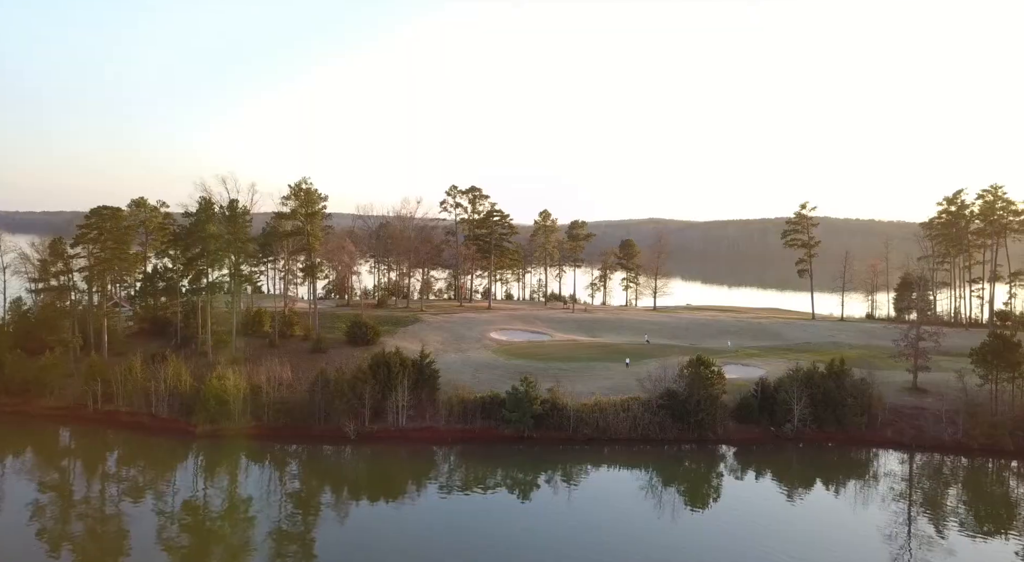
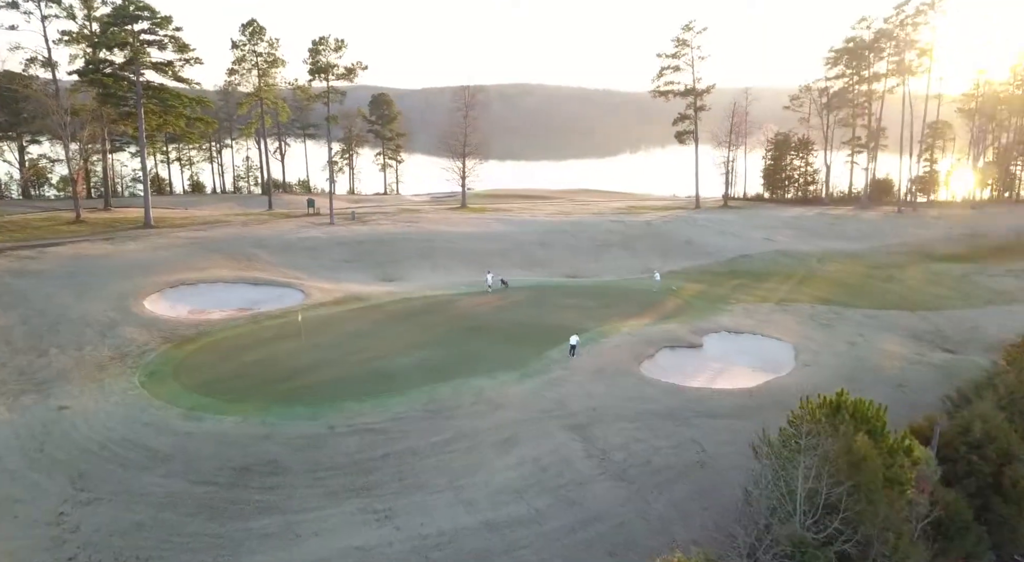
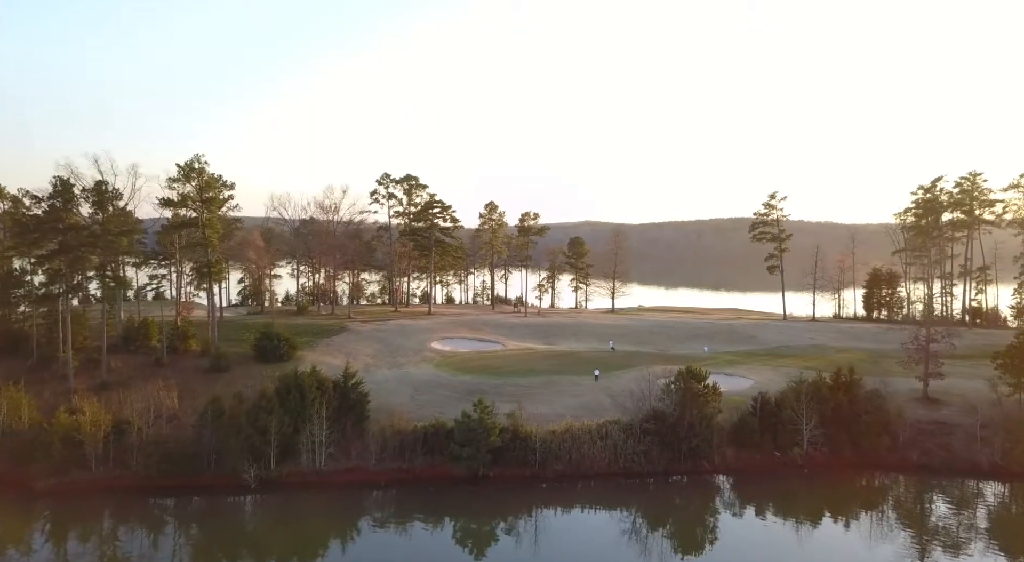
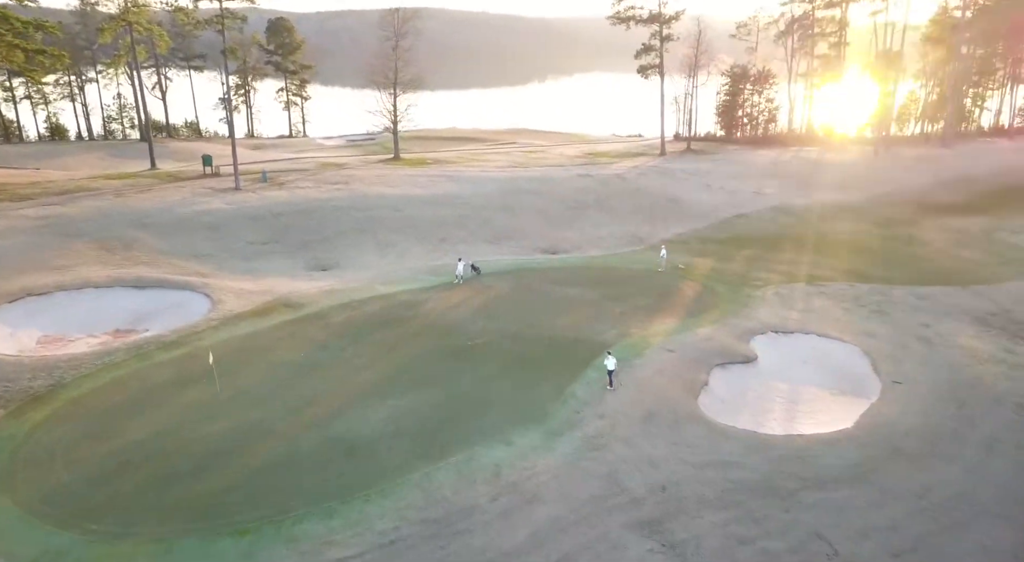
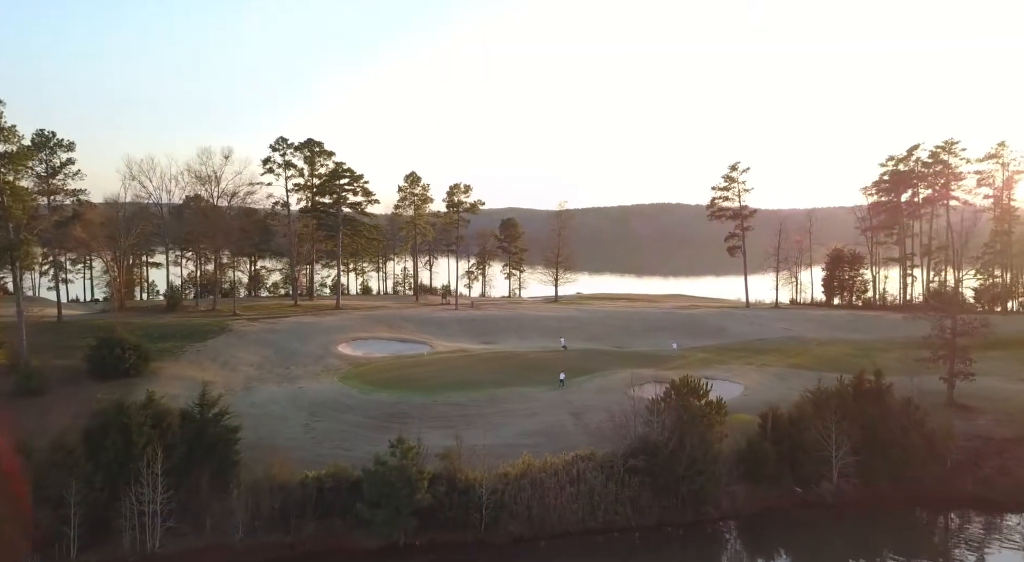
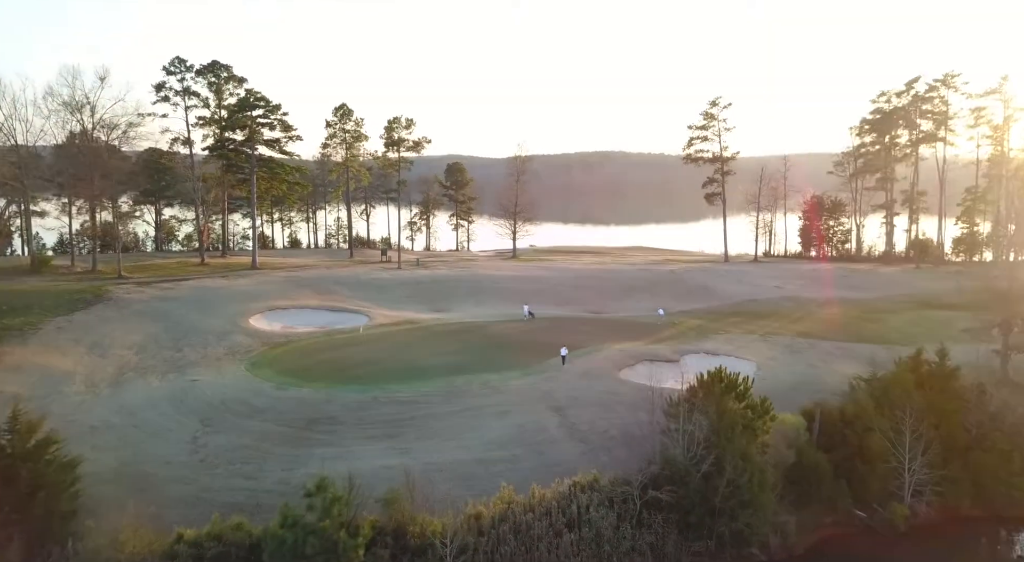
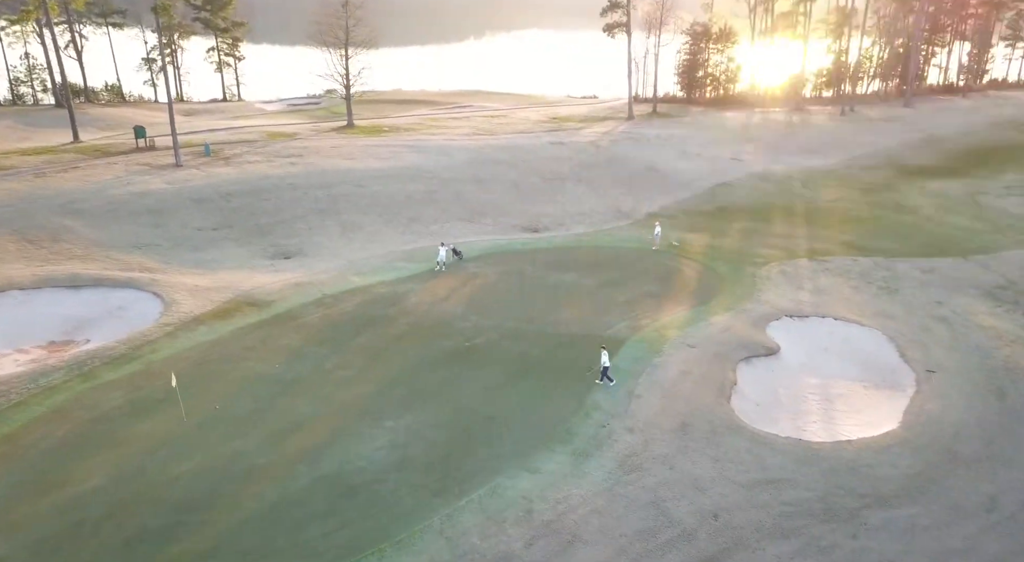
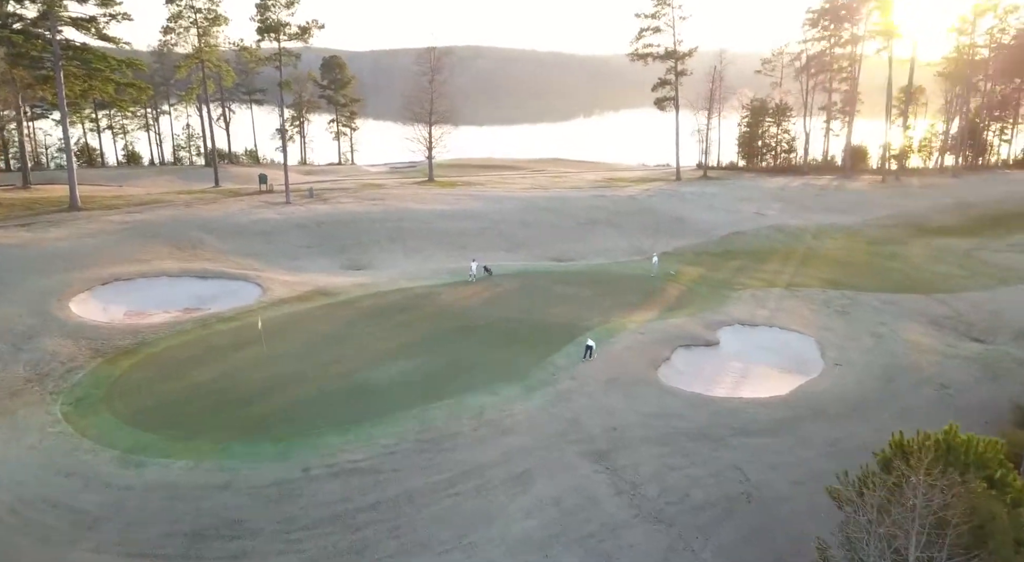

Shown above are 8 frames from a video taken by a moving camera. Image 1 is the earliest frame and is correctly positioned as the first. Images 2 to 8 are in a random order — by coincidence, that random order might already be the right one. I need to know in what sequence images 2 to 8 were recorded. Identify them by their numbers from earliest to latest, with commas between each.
3, 5, 6, 2, 8, 4, 7
